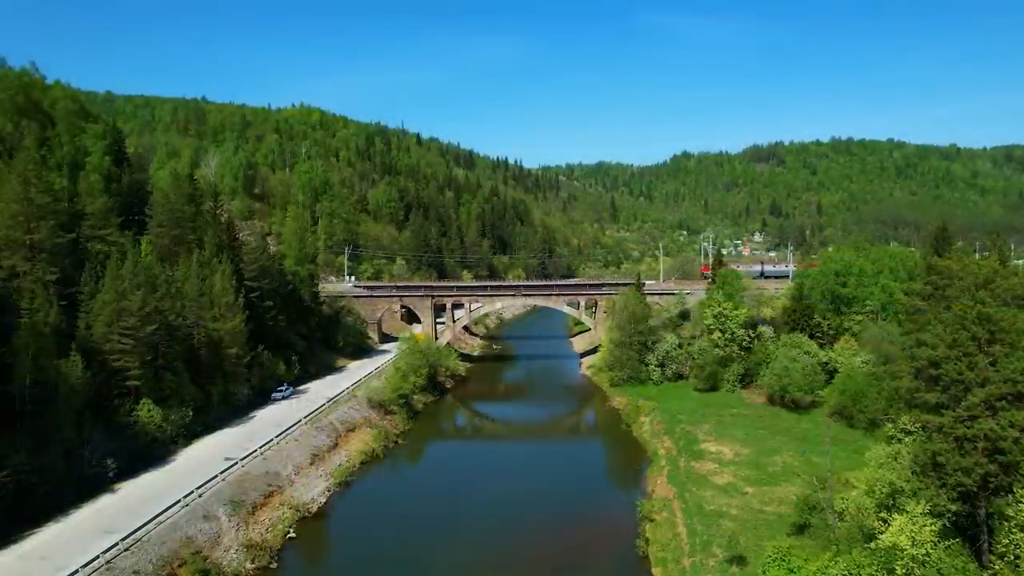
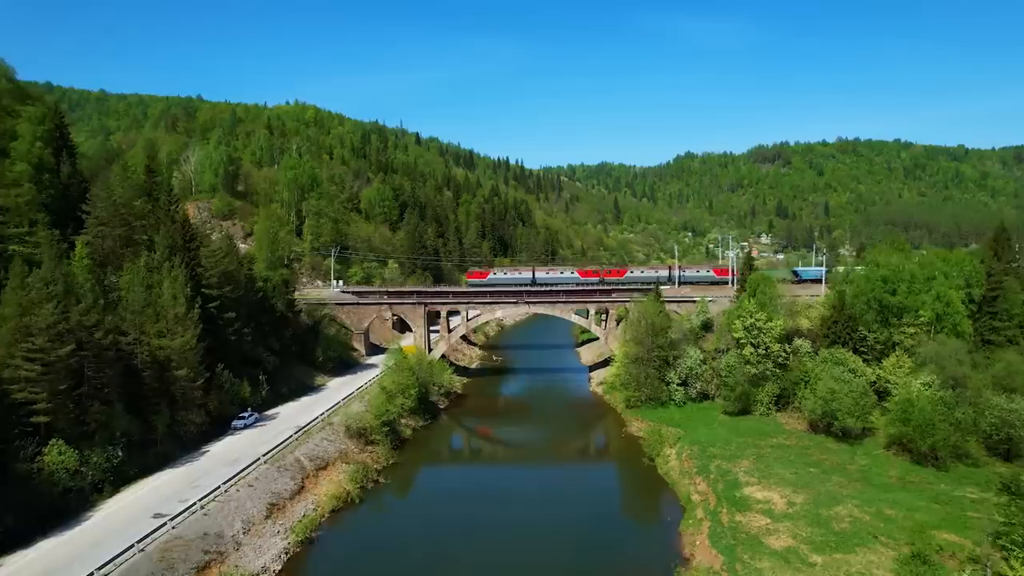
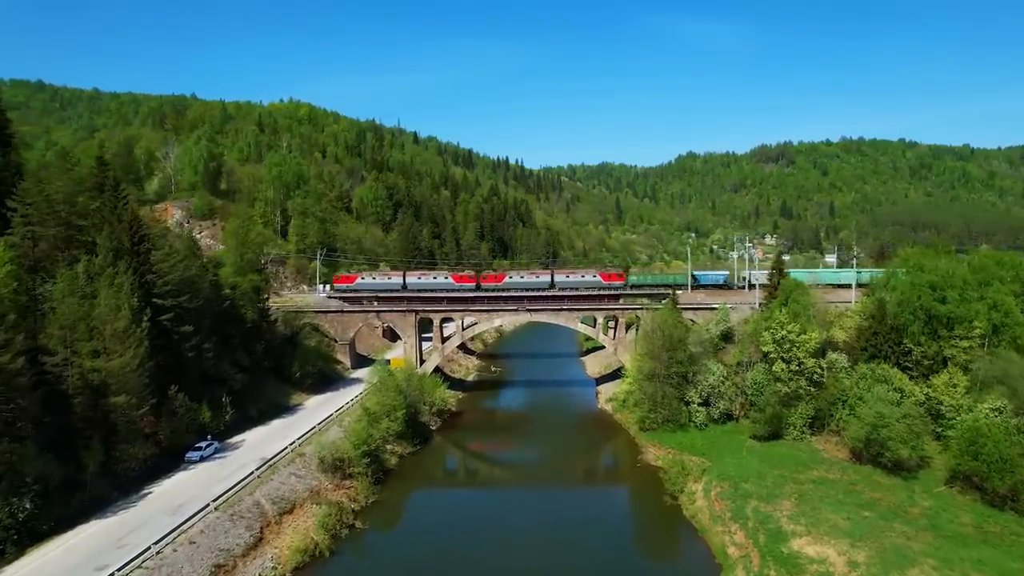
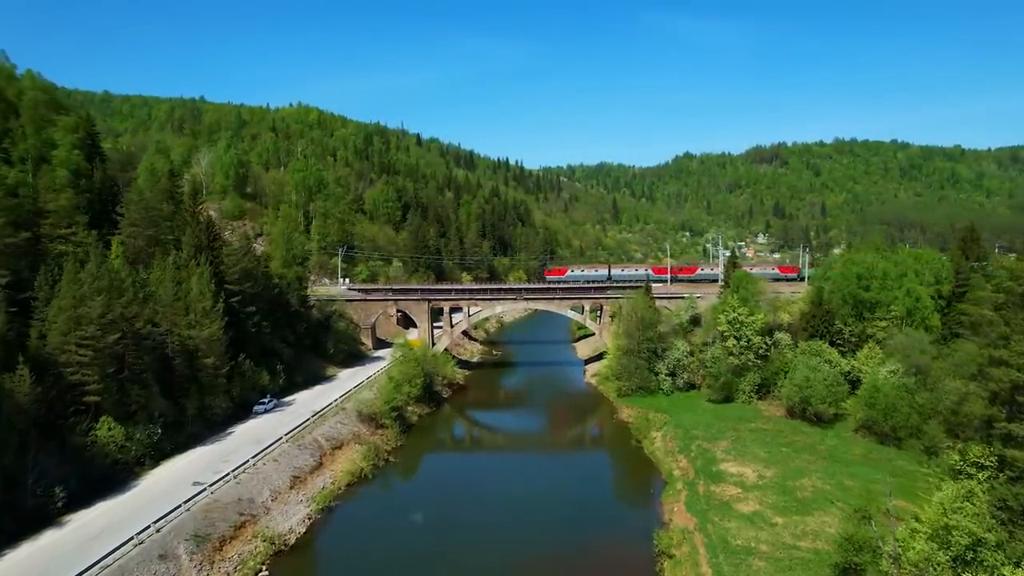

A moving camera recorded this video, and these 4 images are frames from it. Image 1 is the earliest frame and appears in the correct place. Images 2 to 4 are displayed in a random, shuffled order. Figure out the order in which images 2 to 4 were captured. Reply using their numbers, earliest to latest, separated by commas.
4, 2, 3
